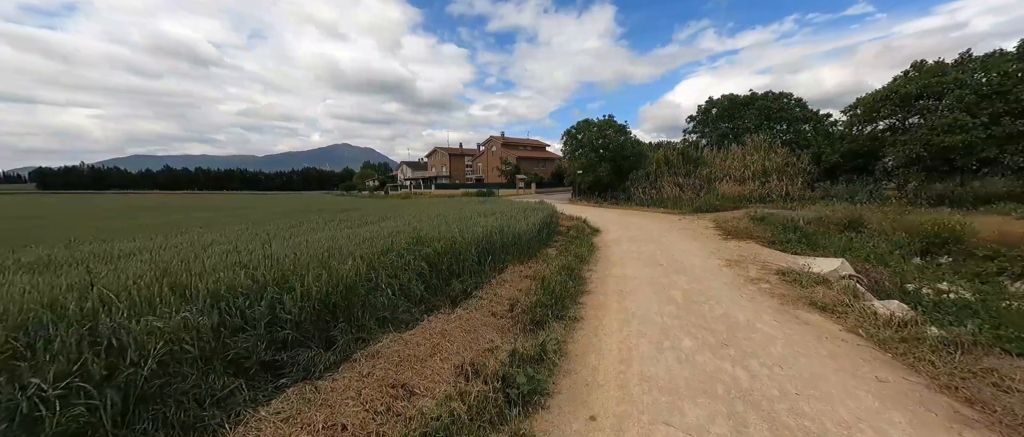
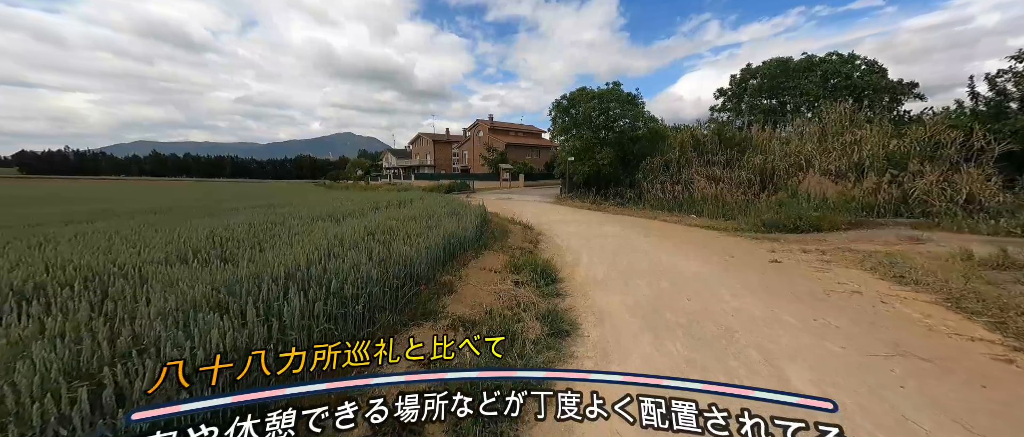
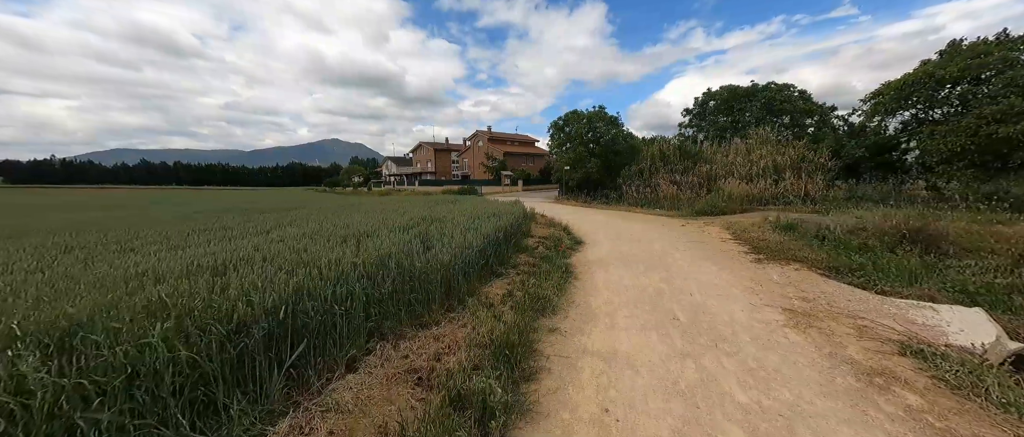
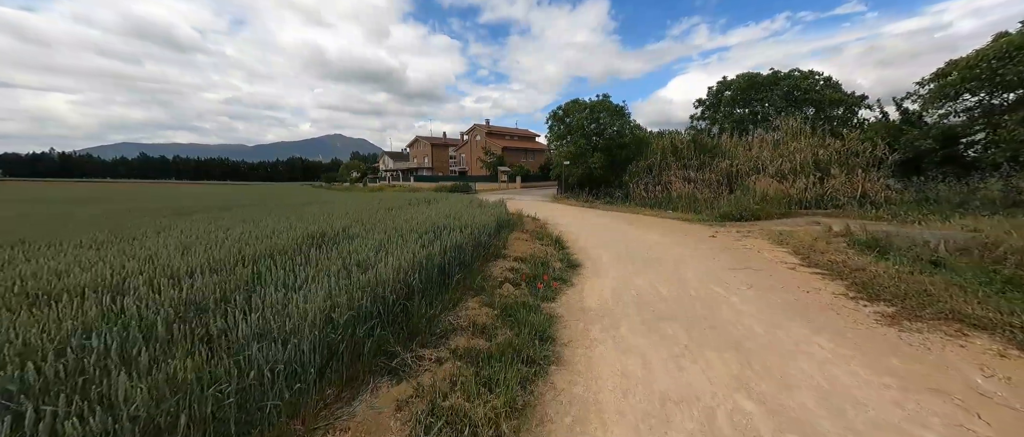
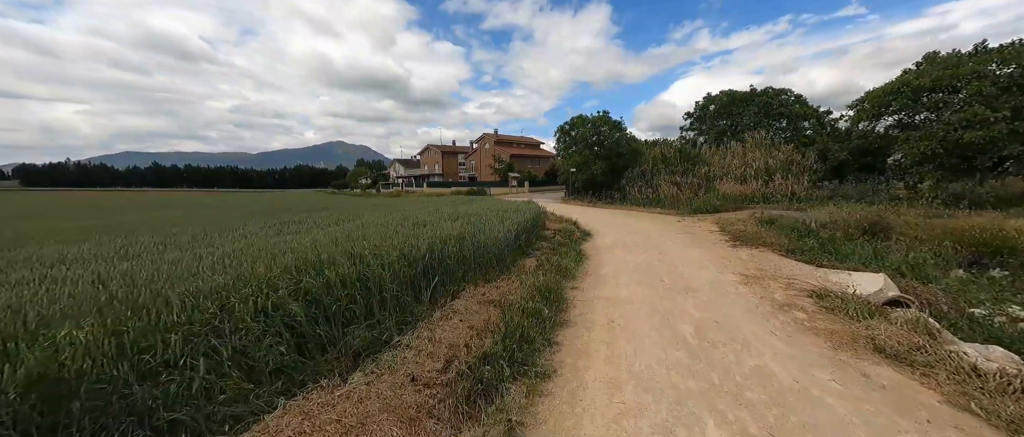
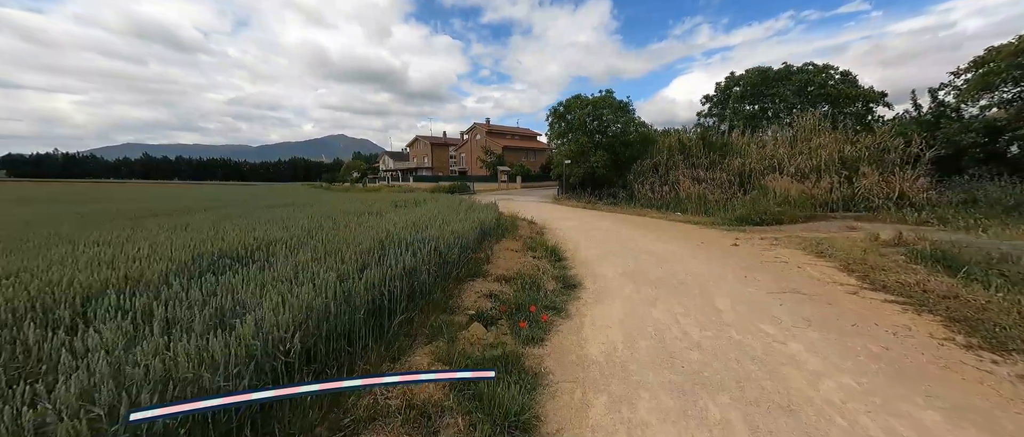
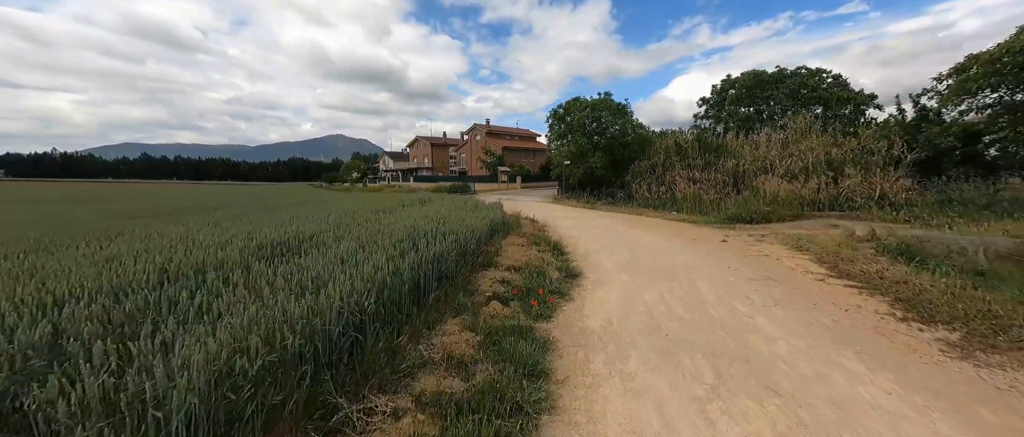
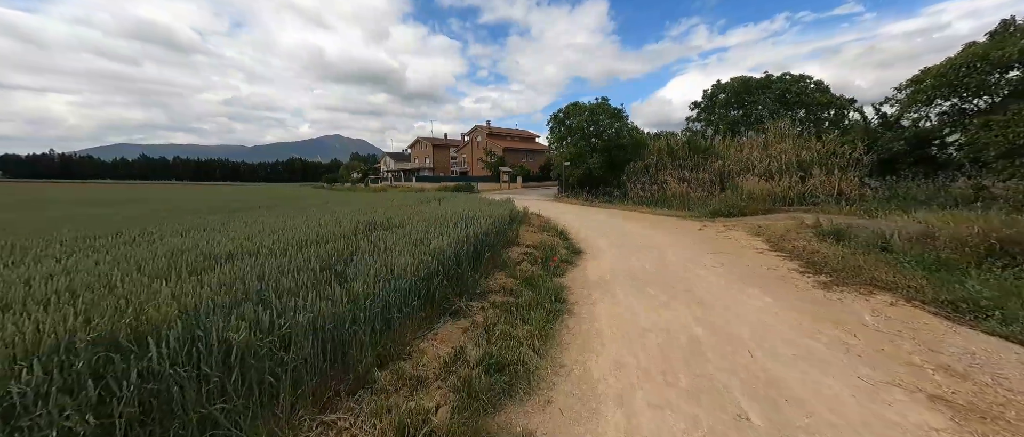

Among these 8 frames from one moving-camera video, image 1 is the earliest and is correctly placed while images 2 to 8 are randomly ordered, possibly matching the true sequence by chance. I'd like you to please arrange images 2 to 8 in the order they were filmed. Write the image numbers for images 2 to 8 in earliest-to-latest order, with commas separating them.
5, 3, 8, 4, 7, 6, 2
